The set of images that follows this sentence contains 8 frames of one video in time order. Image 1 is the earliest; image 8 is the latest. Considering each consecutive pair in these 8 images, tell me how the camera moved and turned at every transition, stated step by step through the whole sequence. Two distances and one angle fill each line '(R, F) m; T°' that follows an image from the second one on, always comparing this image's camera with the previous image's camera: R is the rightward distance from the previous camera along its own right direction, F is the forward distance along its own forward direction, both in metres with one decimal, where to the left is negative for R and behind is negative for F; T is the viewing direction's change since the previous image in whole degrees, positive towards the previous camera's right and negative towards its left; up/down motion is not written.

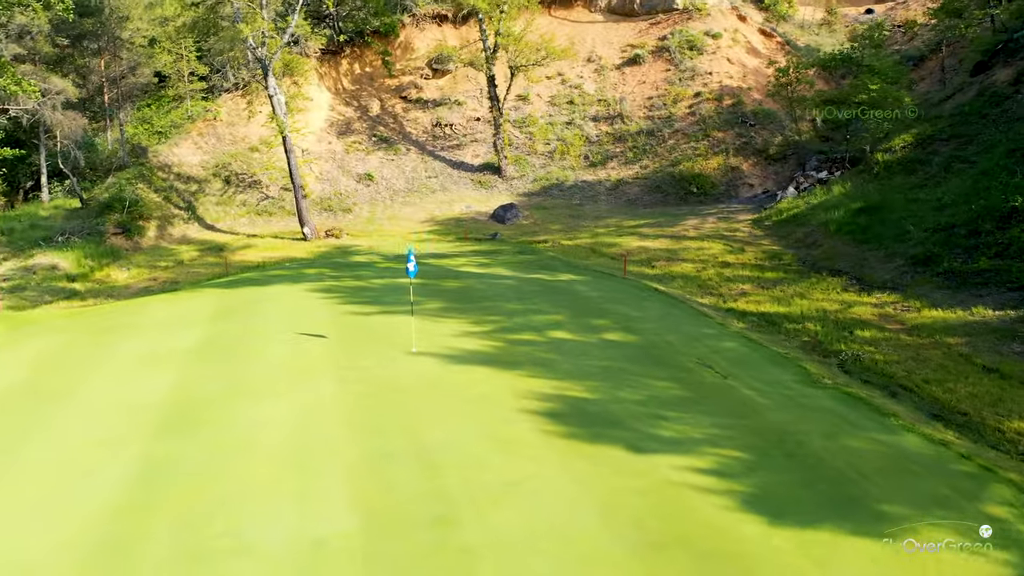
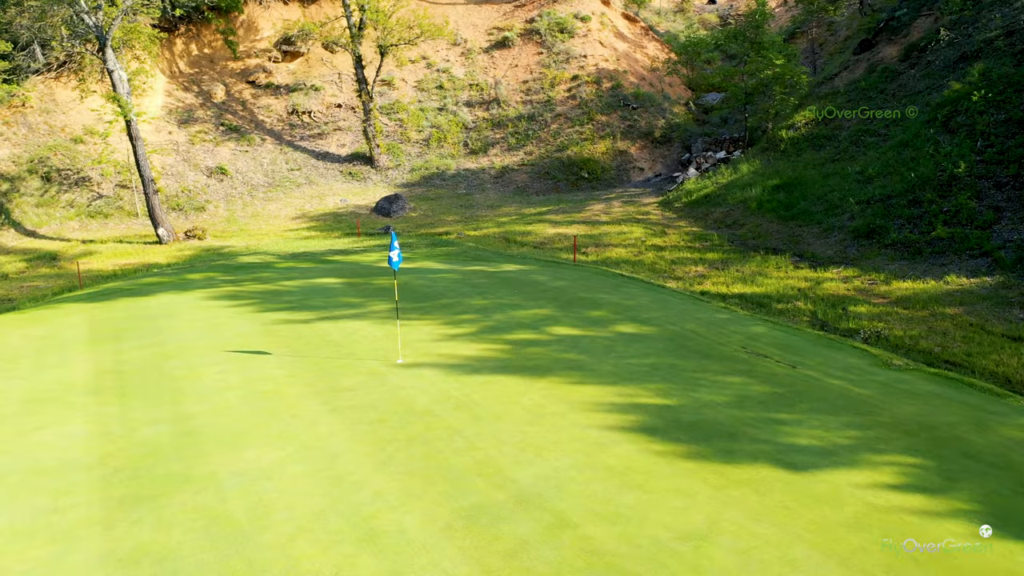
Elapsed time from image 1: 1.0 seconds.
(-1.8, +2.1) m; +13°
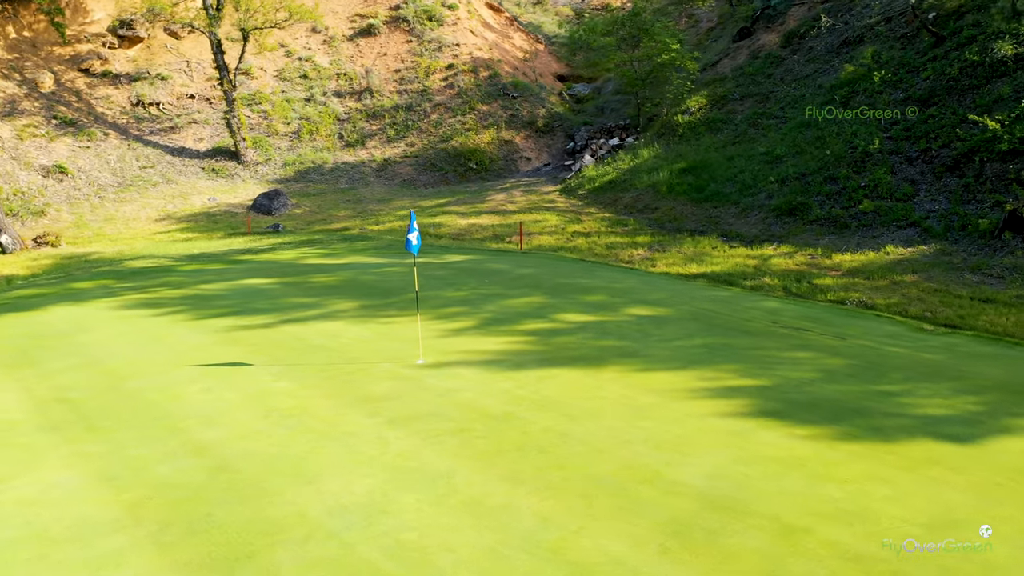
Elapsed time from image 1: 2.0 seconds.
(-1.7, +1.1) m; +12°
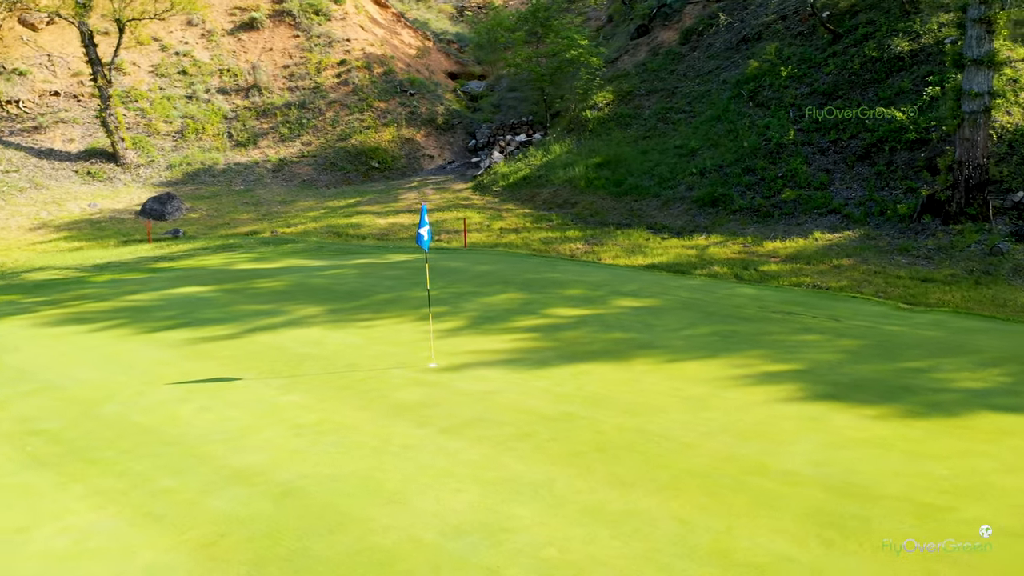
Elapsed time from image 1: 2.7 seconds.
(-1.2, +0.4) m; +9°
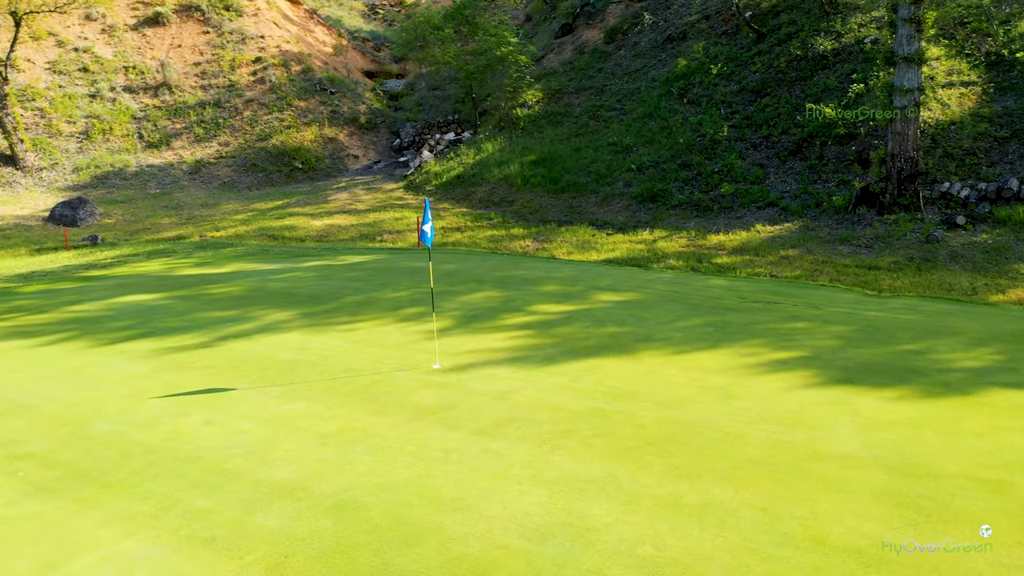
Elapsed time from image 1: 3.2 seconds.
(-0.8, +0.2) m; +7°
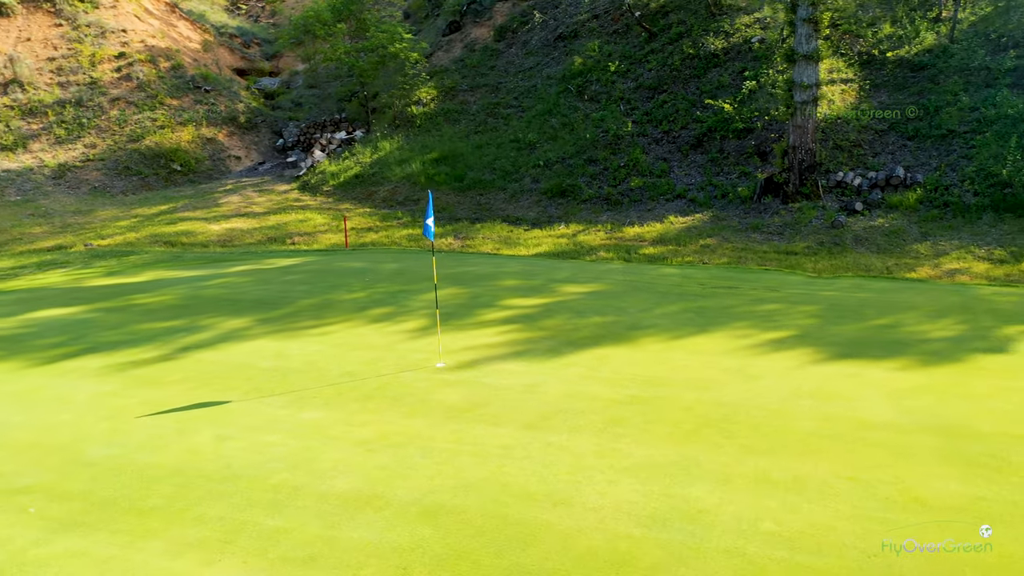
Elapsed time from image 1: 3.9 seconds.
(-1.0, +0.2) m; +10°
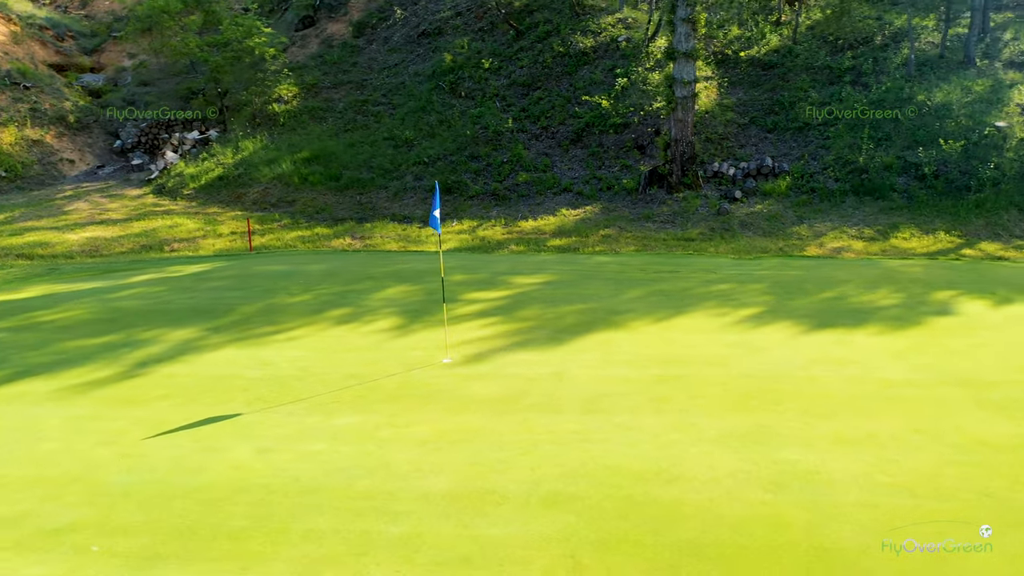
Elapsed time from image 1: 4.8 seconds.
(-1.3, +0.2) m; +12°
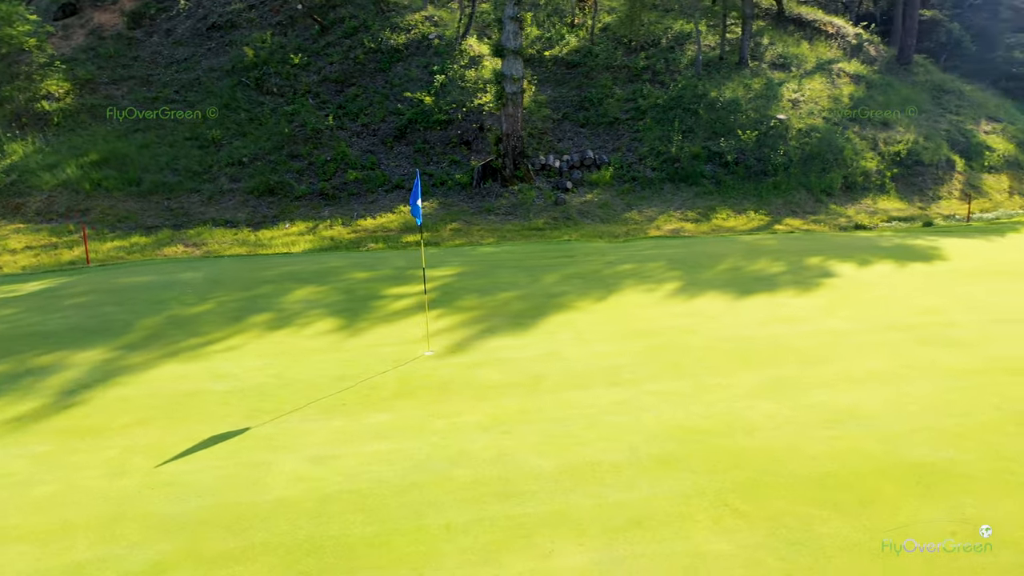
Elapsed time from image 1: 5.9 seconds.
(-1.6, +0.2) m; +17°
